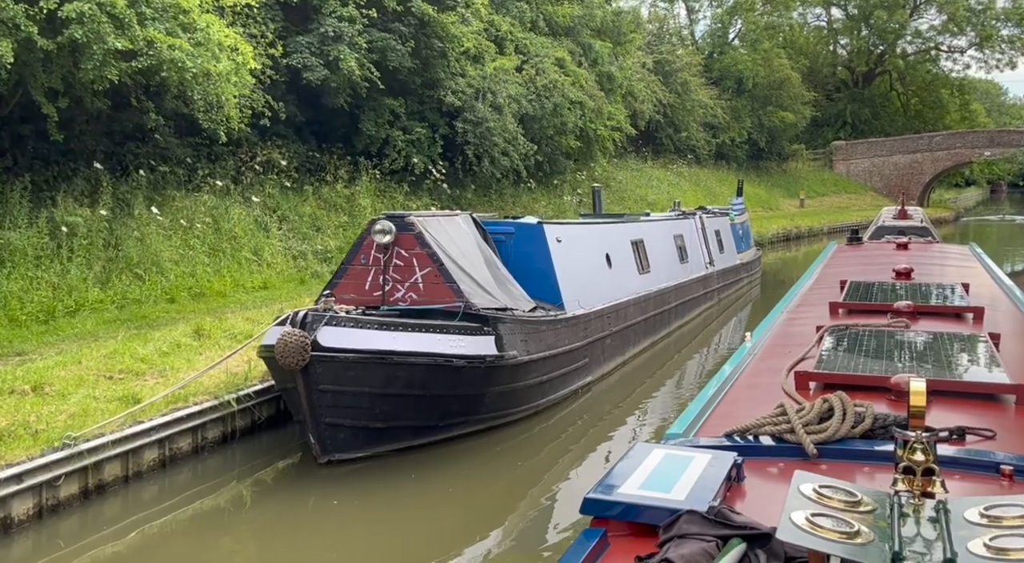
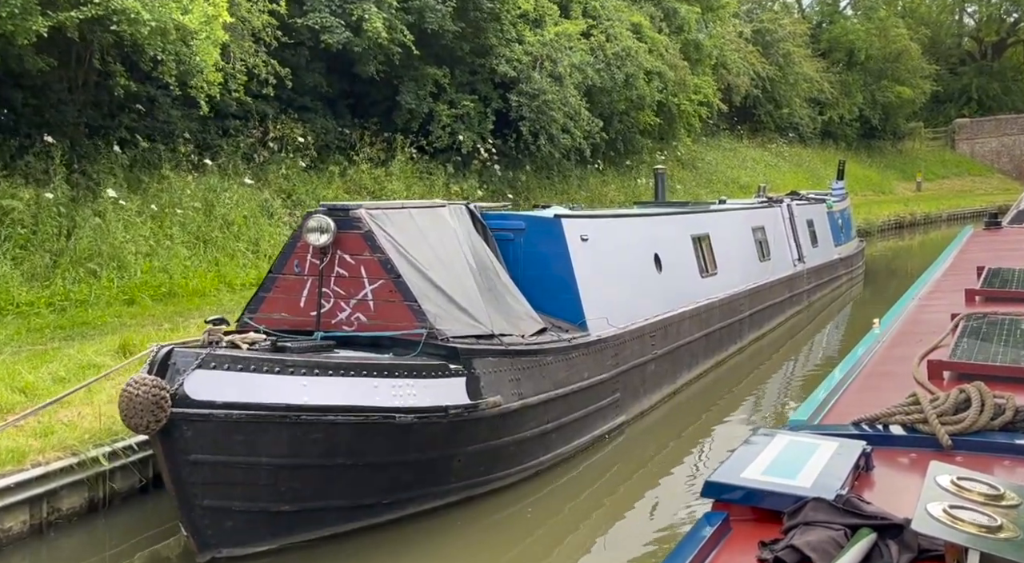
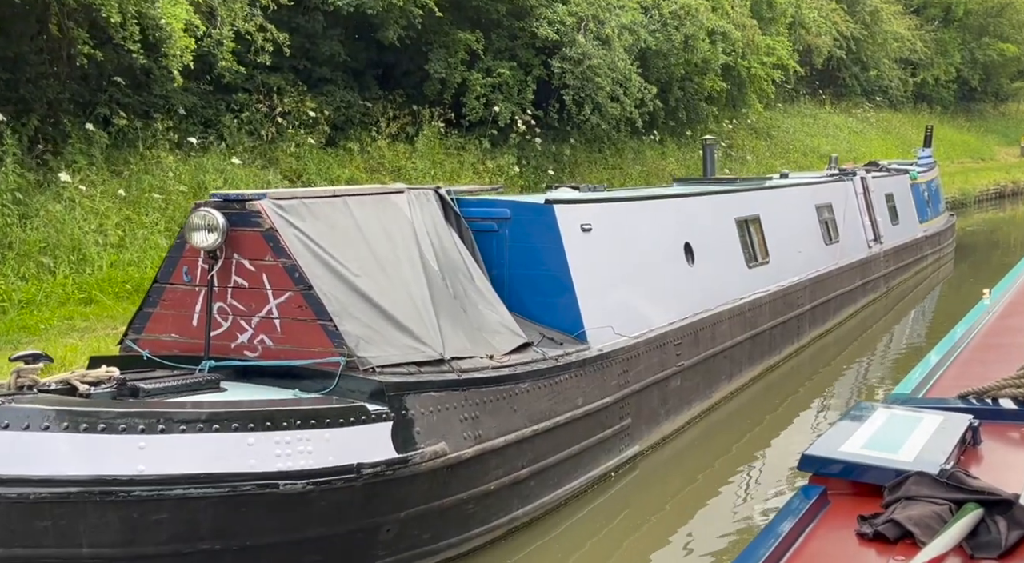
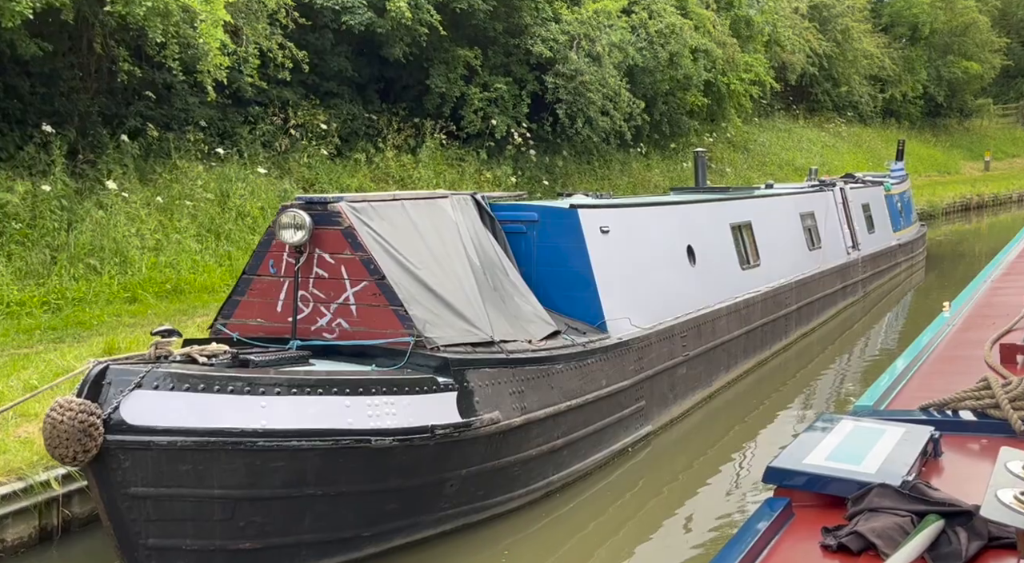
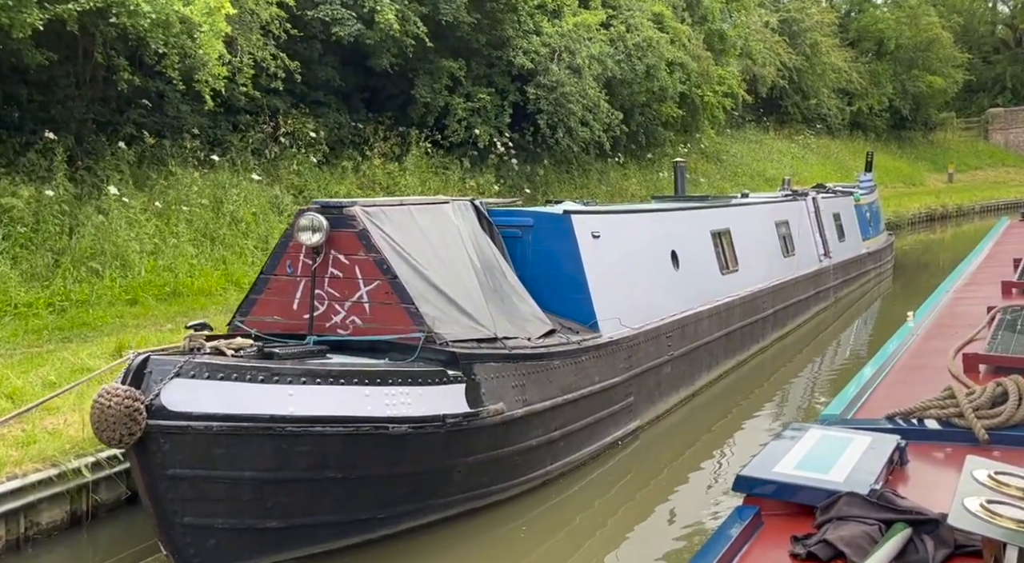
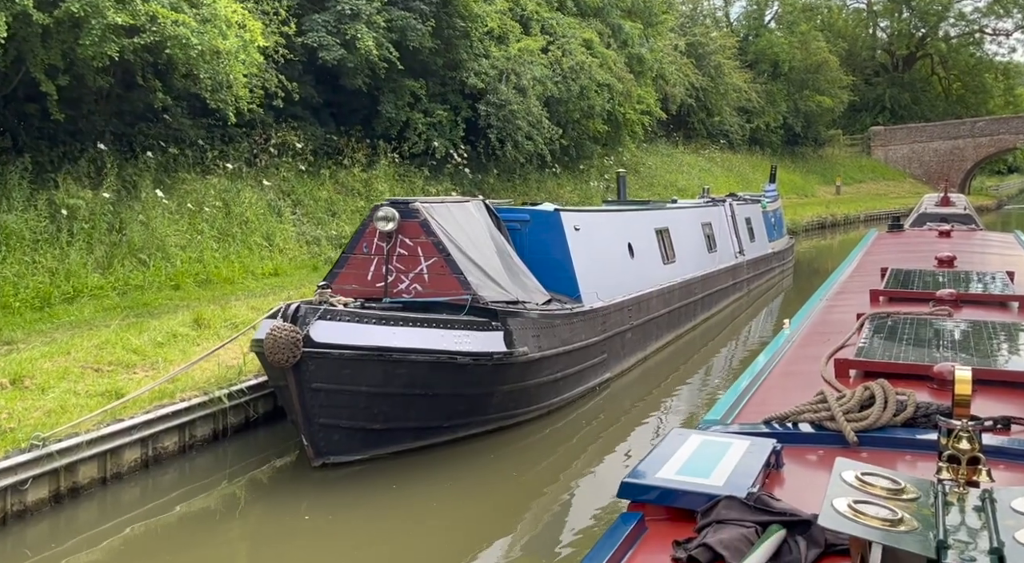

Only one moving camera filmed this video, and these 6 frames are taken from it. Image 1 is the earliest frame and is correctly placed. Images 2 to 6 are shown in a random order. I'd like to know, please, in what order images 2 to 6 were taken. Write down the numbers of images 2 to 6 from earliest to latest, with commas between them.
6, 2, 5, 4, 3
